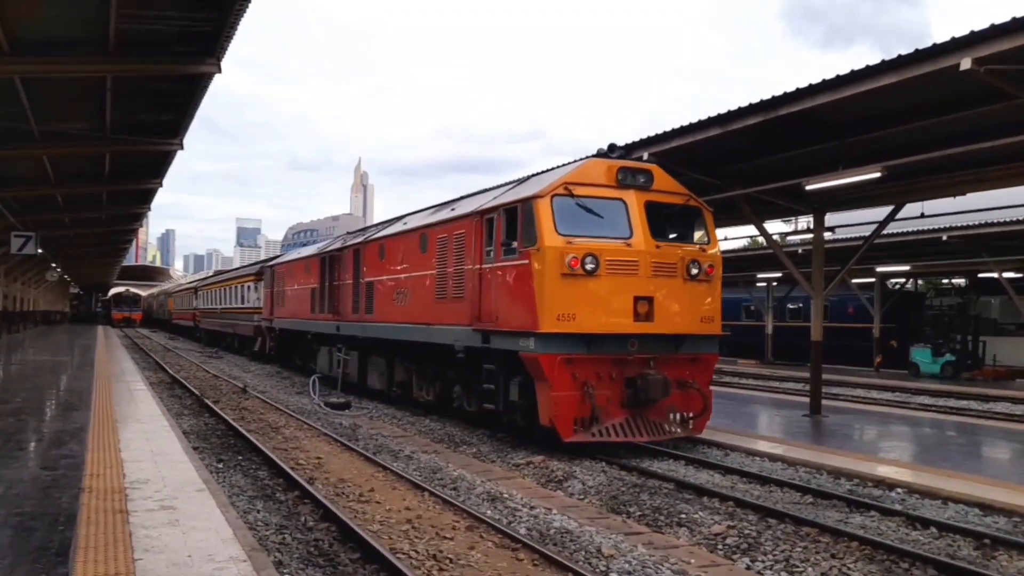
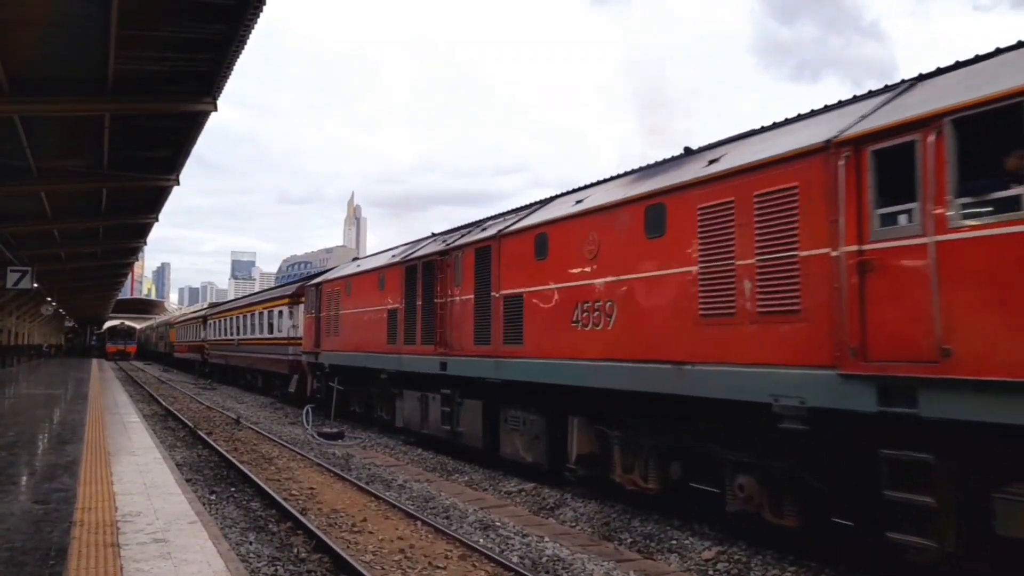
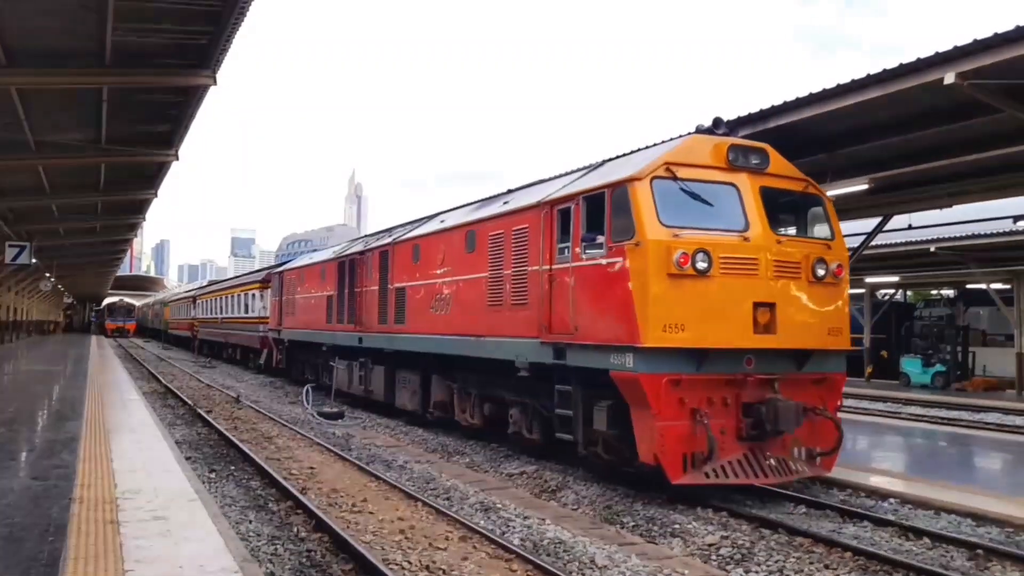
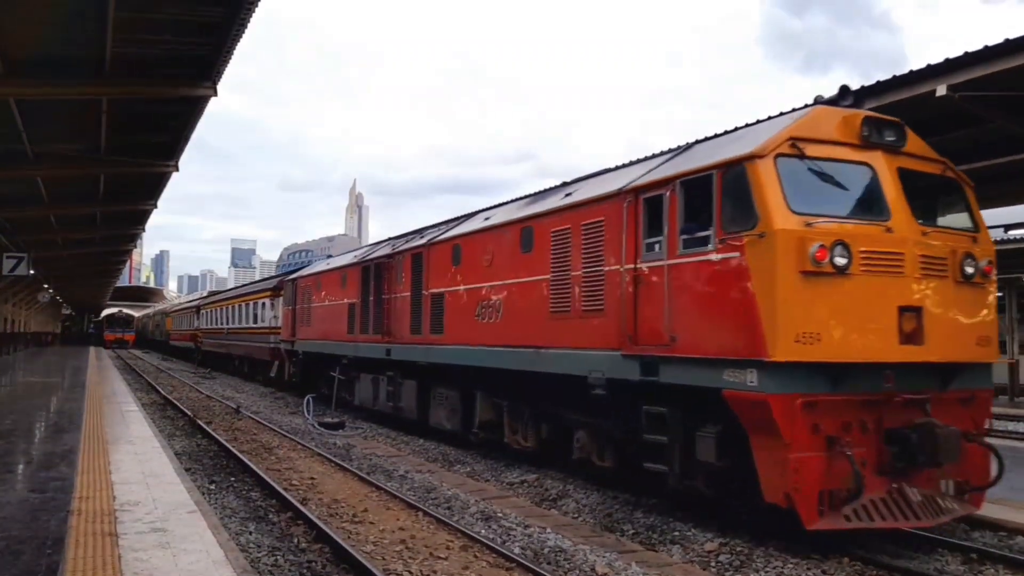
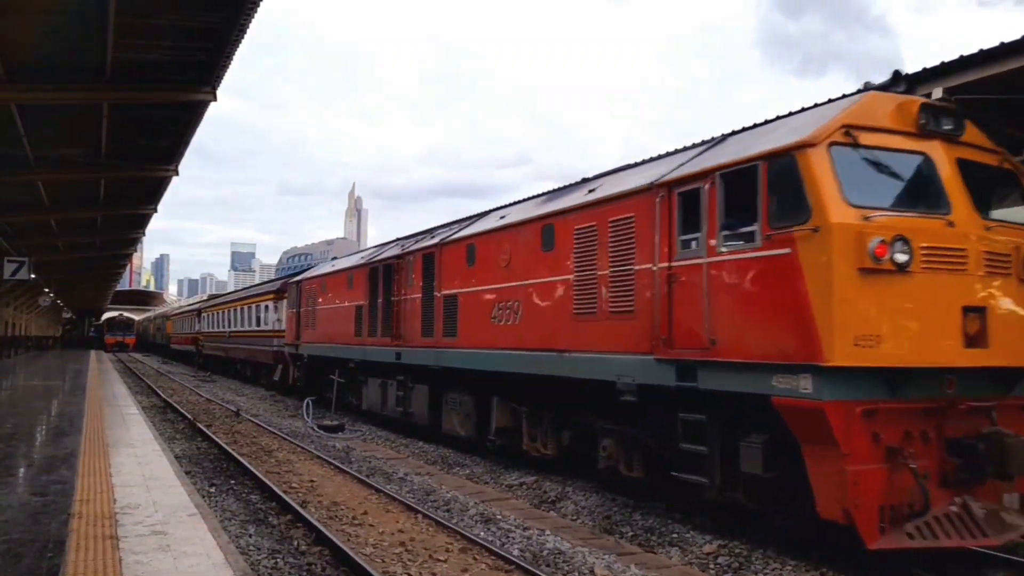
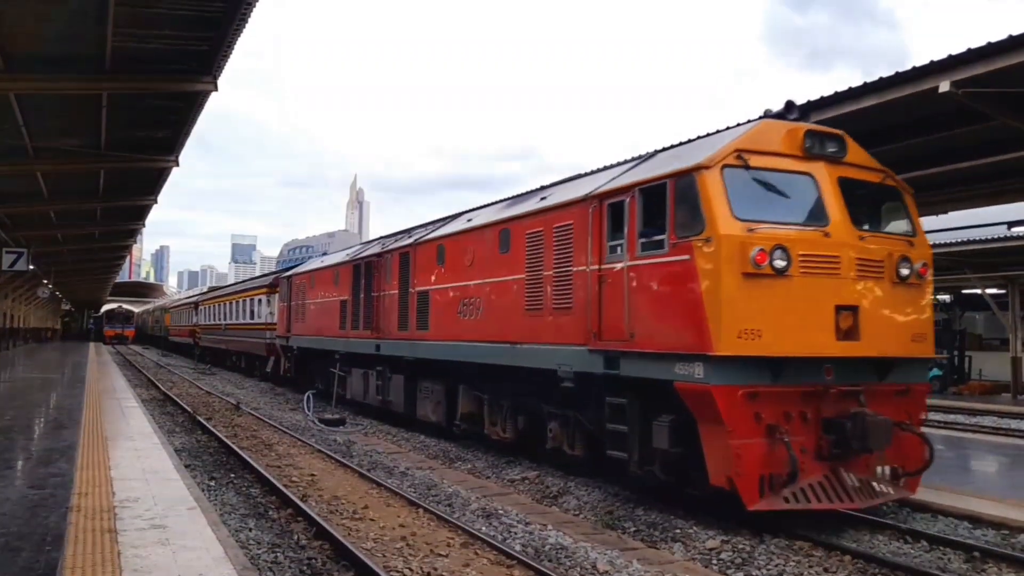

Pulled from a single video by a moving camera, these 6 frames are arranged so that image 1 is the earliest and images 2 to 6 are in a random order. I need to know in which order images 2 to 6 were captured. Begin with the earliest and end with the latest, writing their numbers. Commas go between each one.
3, 6, 4, 5, 2
